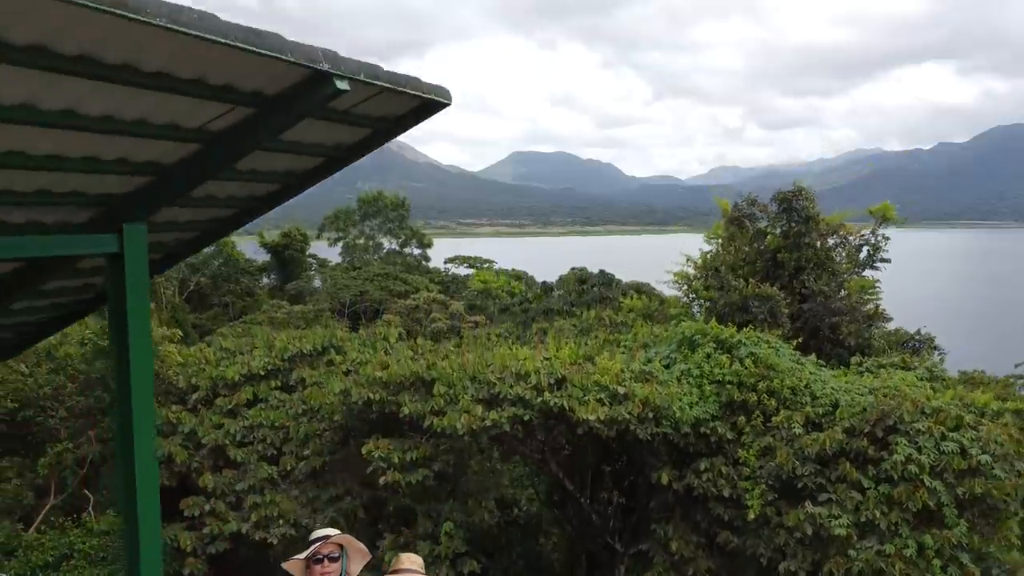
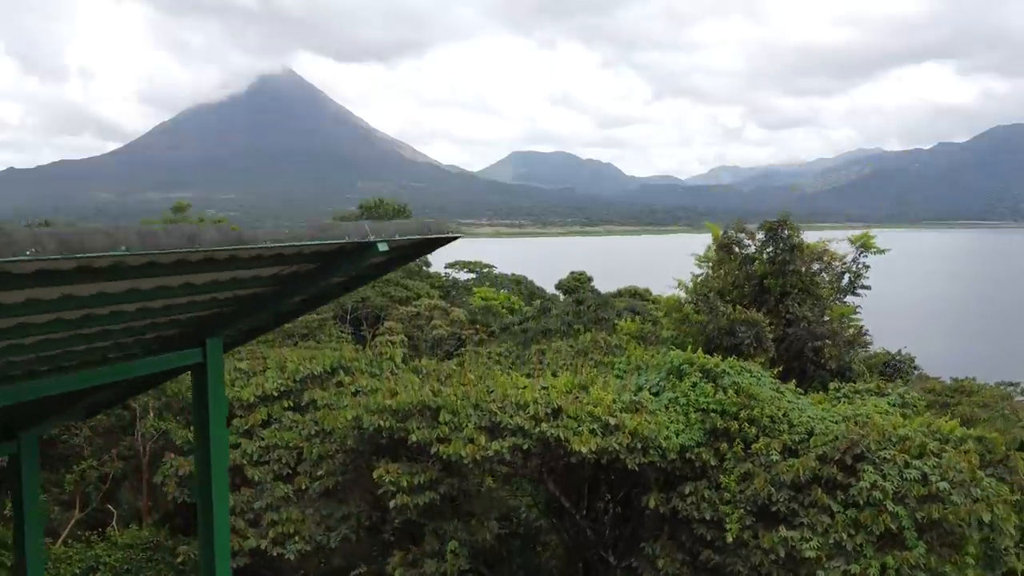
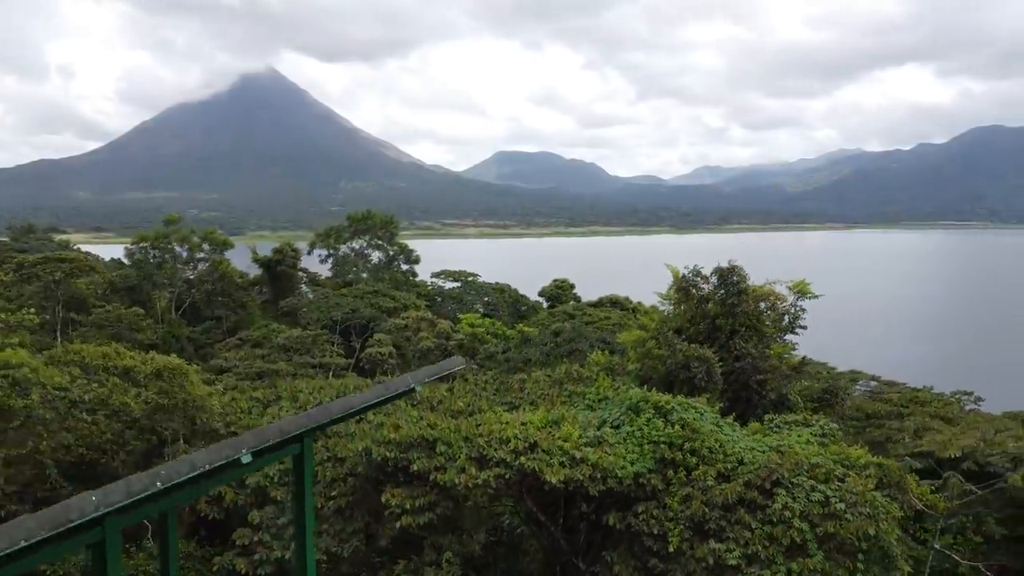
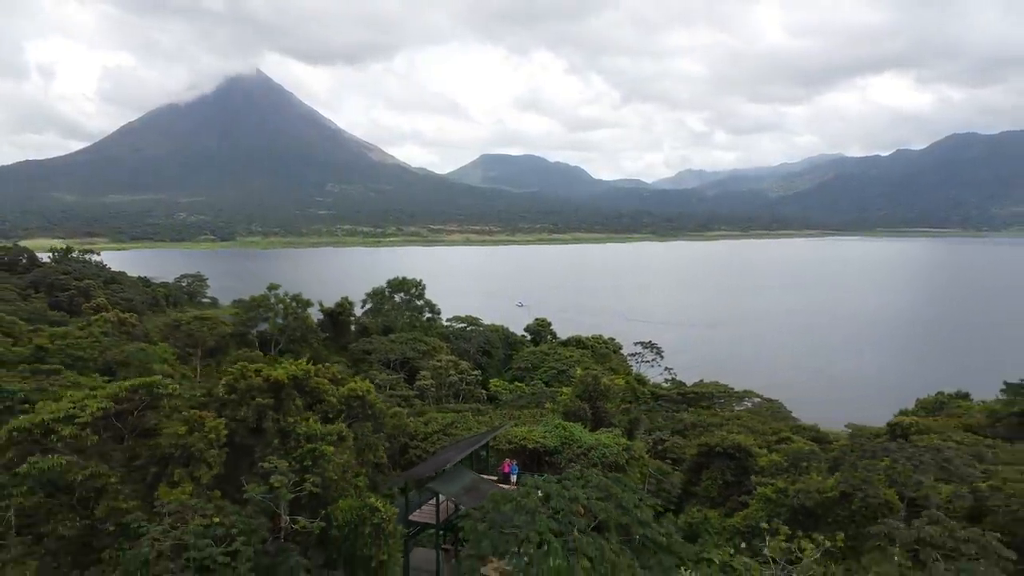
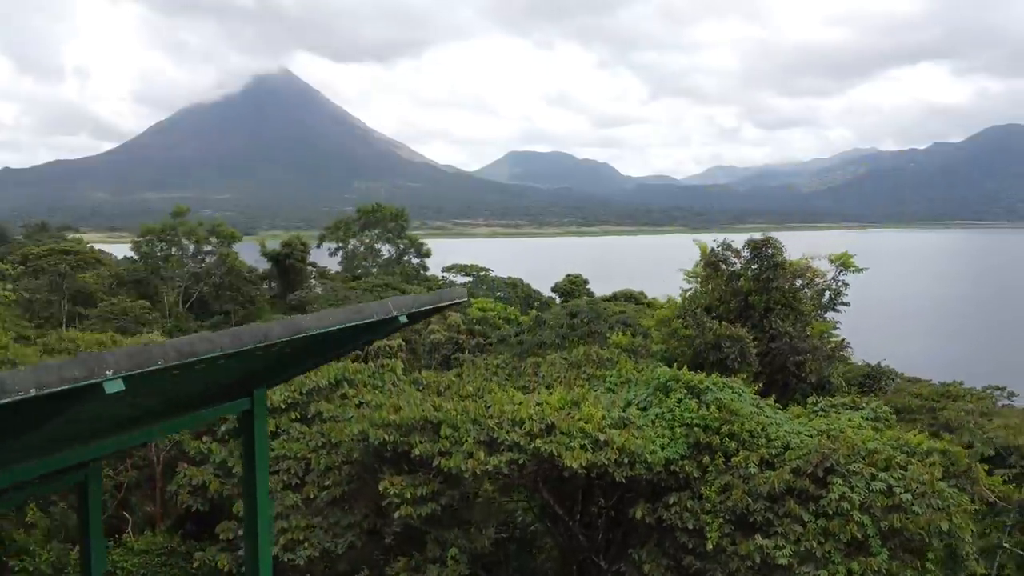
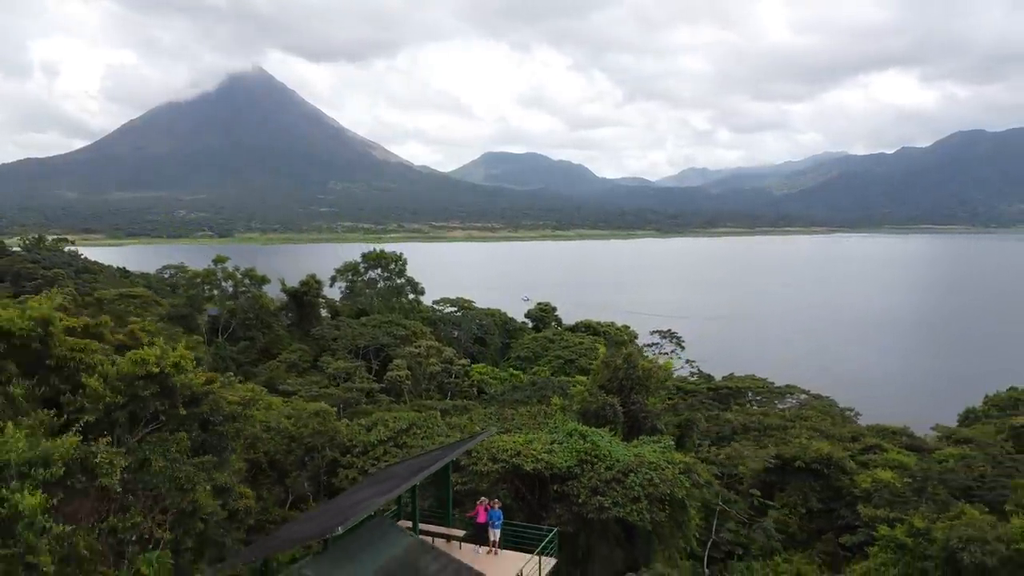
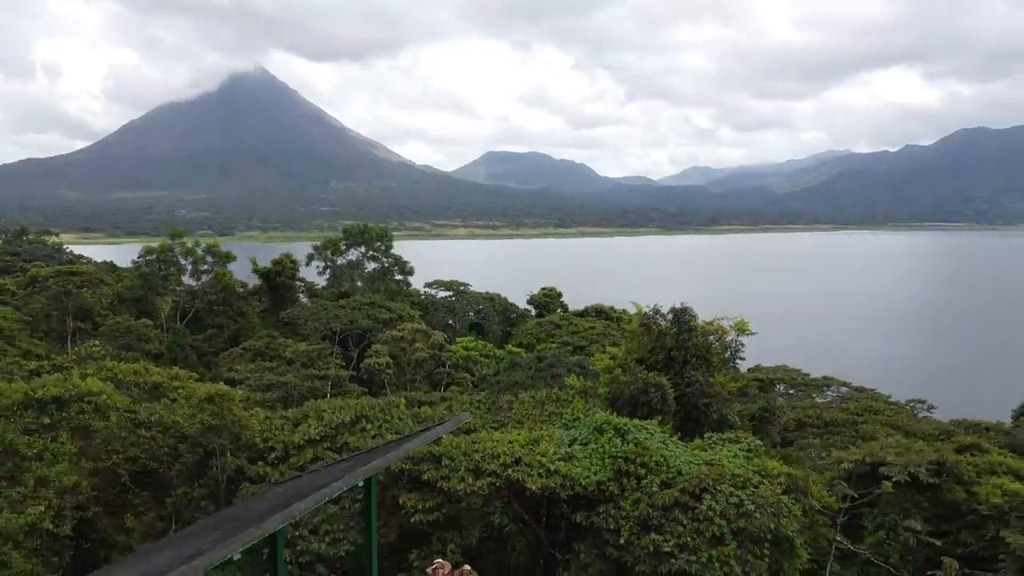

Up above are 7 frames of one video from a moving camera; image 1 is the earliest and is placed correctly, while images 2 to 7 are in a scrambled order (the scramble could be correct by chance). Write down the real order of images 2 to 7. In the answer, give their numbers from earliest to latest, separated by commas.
2, 5, 3, 7, 6, 4
